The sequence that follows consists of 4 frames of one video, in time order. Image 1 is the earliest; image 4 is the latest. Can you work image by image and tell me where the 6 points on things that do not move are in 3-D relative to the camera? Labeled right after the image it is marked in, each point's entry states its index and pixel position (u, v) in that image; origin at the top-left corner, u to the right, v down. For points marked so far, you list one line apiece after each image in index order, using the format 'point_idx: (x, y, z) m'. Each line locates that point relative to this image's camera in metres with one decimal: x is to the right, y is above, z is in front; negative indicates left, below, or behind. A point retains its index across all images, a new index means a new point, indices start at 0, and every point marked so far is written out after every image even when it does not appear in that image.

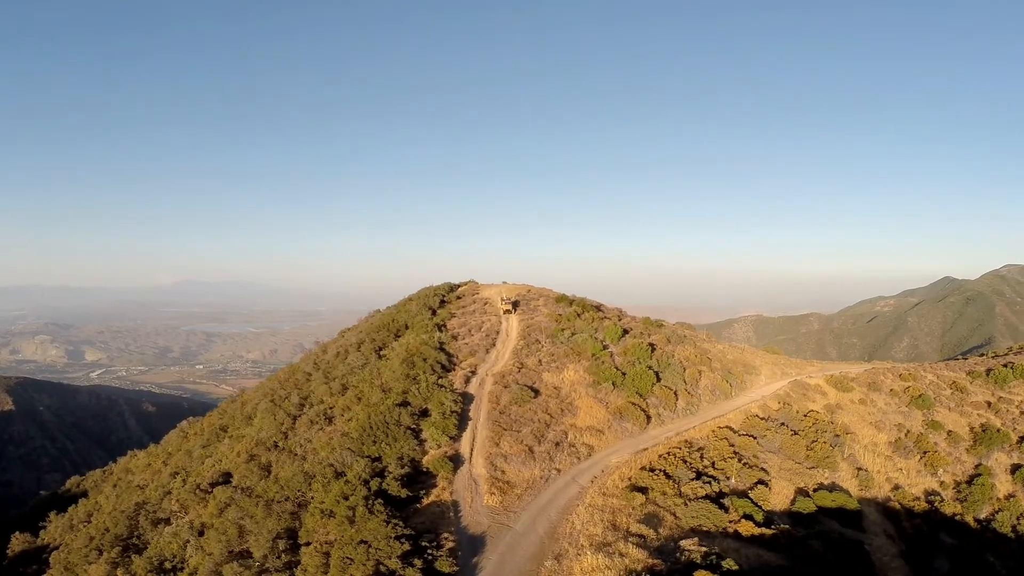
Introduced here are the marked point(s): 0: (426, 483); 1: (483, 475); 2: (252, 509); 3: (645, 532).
0: (-3.3, -7.6, +19.2) m
1: (-1.2, -7.4, +19.4) m
2: (-10.2, -8.7, +19.4) m
3: (+4.3, -7.9, +15.9) m
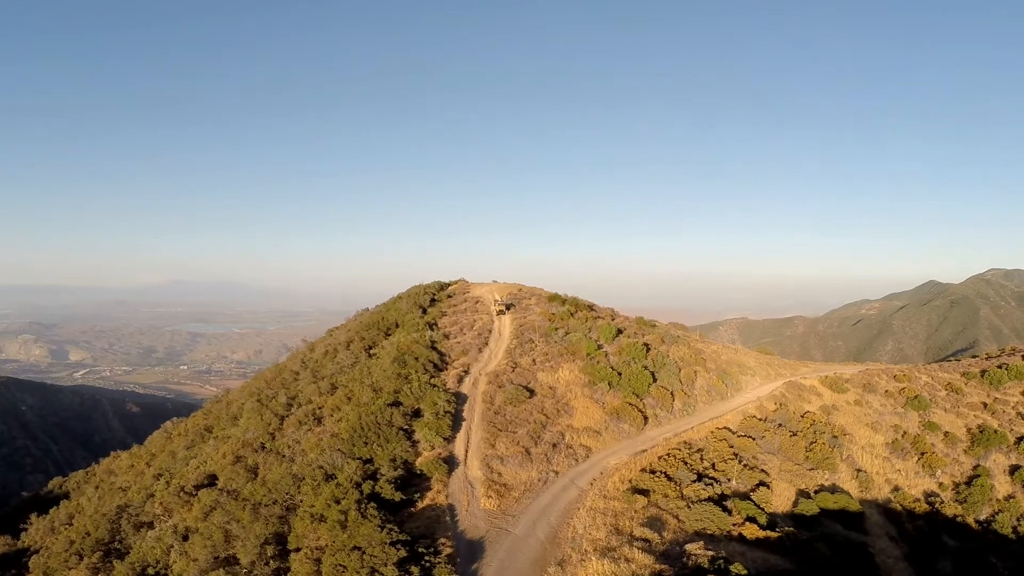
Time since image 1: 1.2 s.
0: (-3.4, -7.4, +18.5) m
1: (-1.3, -7.2, +18.8) m
2: (-10.3, -8.5, +18.5) m
3: (+4.3, -7.7, +15.3) m
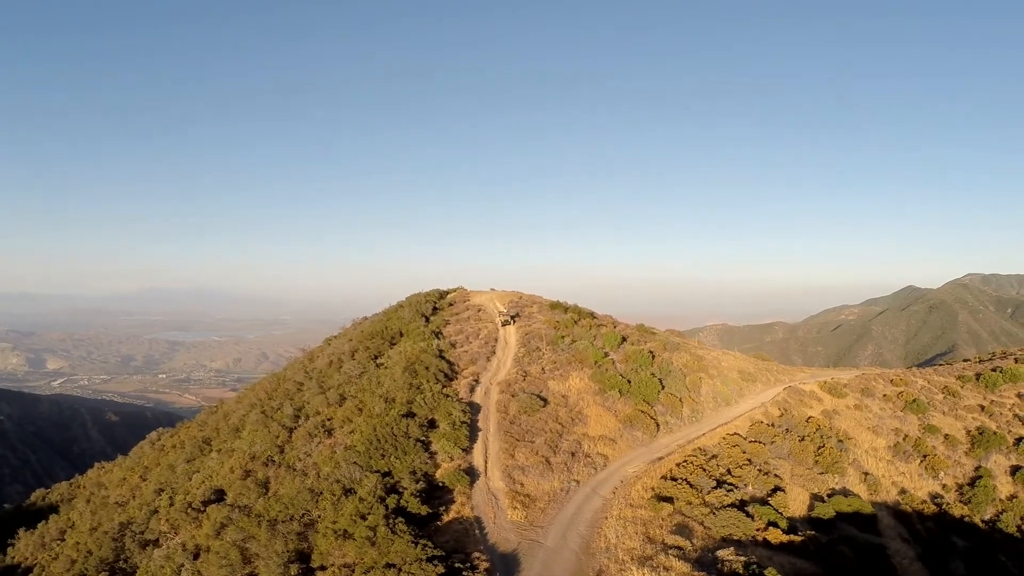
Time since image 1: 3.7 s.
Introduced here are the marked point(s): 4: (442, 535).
0: (-2.5, -7.8, +18.3) m
1: (-0.4, -7.6, +18.7) m
2: (-9.4, -8.8, +18.1) m
3: (+5.3, -8.0, +15.4) m
4: (-2.3, -8.1, +16.2) m
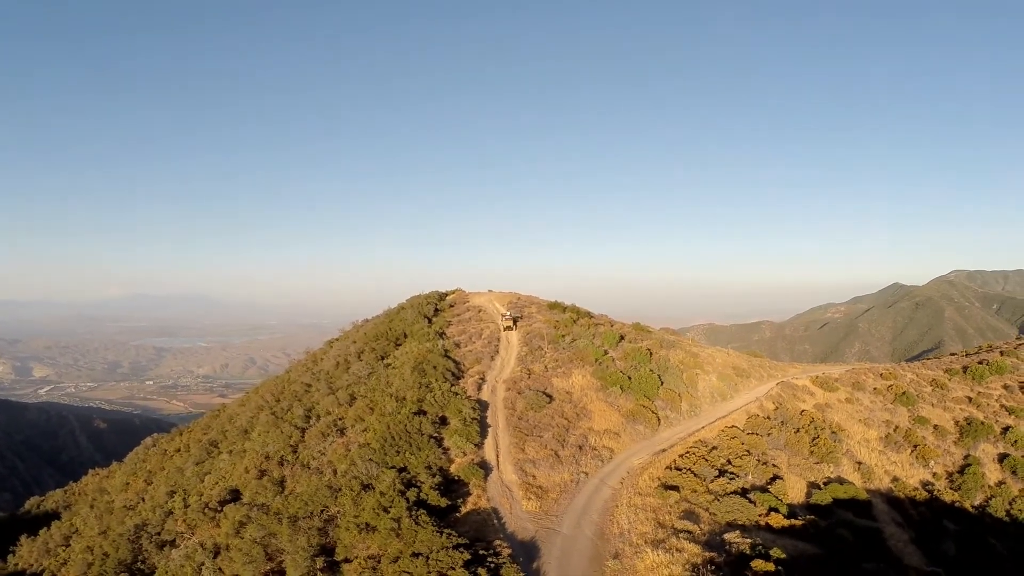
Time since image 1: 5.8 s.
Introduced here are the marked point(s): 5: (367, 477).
0: (-2.0, -7.8, +19.0) m
1: (+0.1, -7.6, +19.4) m
2: (-8.9, -8.9, +18.6) m
3: (+5.9, -7.9, +16.2) m
4: (-1.7, -8.1, +16.8) m
5: (-5.7, -7.5, +19.6) m
